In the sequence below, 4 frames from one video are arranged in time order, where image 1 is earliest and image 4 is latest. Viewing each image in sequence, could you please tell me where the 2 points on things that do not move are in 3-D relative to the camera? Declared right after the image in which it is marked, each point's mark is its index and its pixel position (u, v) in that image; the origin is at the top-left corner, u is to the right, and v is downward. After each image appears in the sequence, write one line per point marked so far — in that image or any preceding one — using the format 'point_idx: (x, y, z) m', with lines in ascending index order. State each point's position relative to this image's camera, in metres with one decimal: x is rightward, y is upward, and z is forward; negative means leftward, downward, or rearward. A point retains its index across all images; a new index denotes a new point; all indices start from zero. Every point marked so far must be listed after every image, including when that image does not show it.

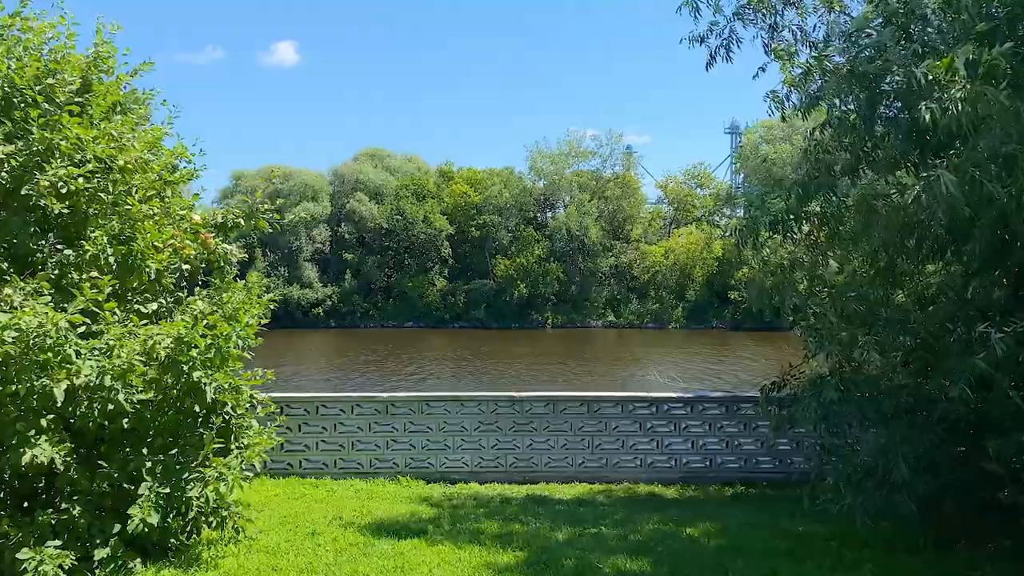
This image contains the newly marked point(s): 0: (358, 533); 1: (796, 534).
0: (-1.5, -2.4, +6.5) m
1: (+2.9, -2.5, +7.0) m
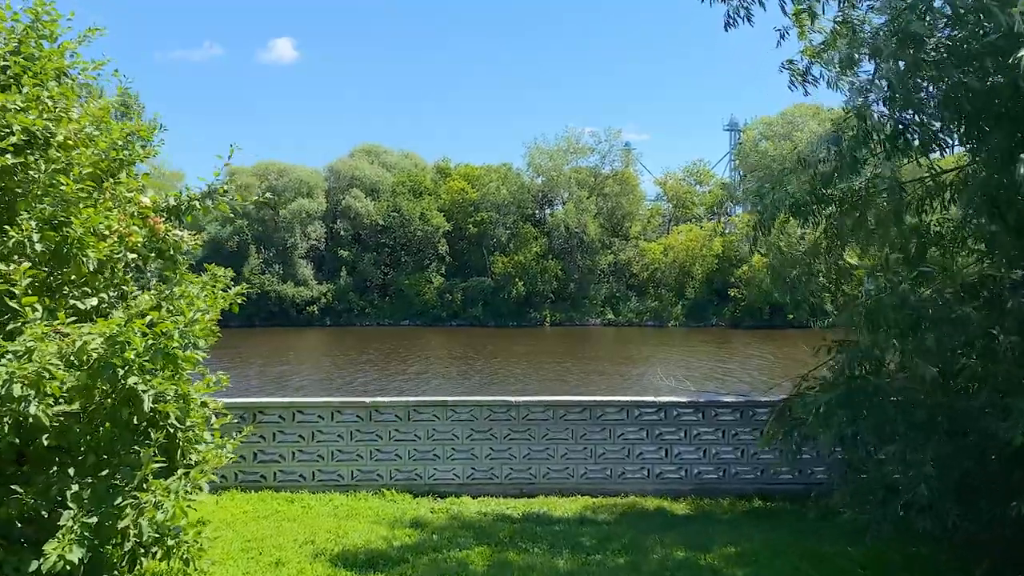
0: (-1.5, -2.3, +6.0) m
1: (+2.8, -2.5, +6.5) m
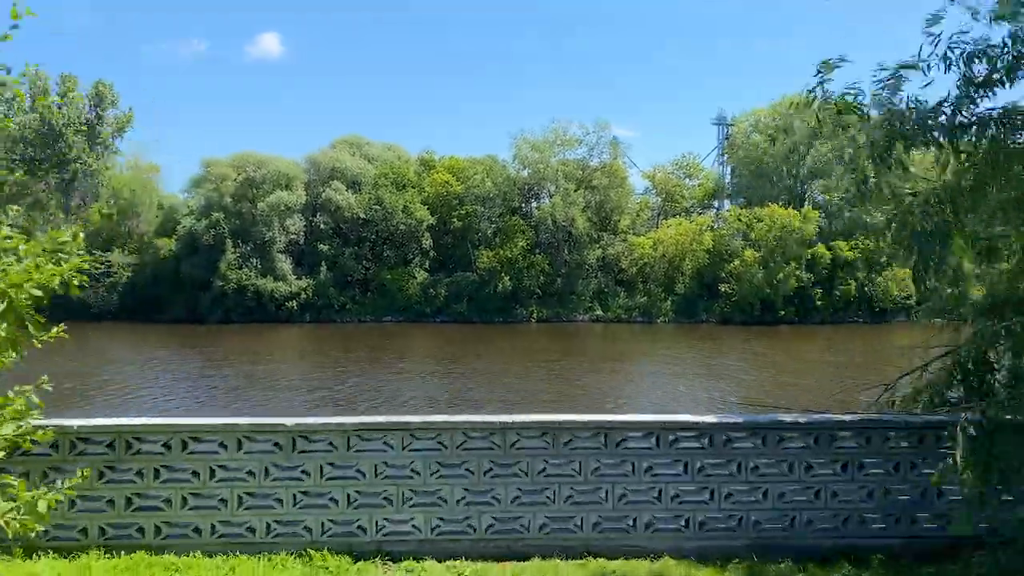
0: (-1.6, -2.2, +4.4) m
1: (+2.7, -2.3, +5.0) m
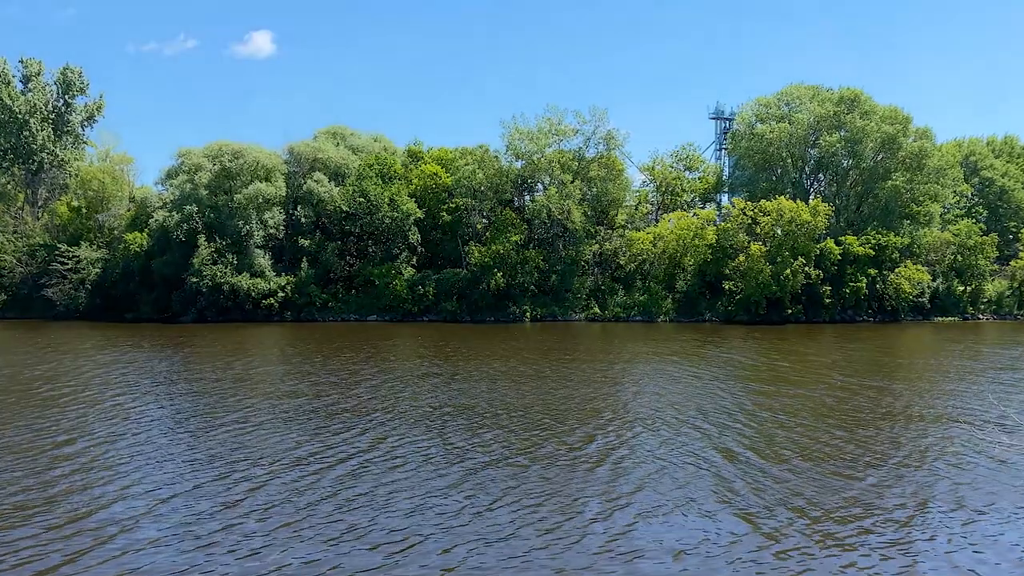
0: (-1.5, -1.9, +1.3) m
1: (+2.9, -2.0, +1.9) m
